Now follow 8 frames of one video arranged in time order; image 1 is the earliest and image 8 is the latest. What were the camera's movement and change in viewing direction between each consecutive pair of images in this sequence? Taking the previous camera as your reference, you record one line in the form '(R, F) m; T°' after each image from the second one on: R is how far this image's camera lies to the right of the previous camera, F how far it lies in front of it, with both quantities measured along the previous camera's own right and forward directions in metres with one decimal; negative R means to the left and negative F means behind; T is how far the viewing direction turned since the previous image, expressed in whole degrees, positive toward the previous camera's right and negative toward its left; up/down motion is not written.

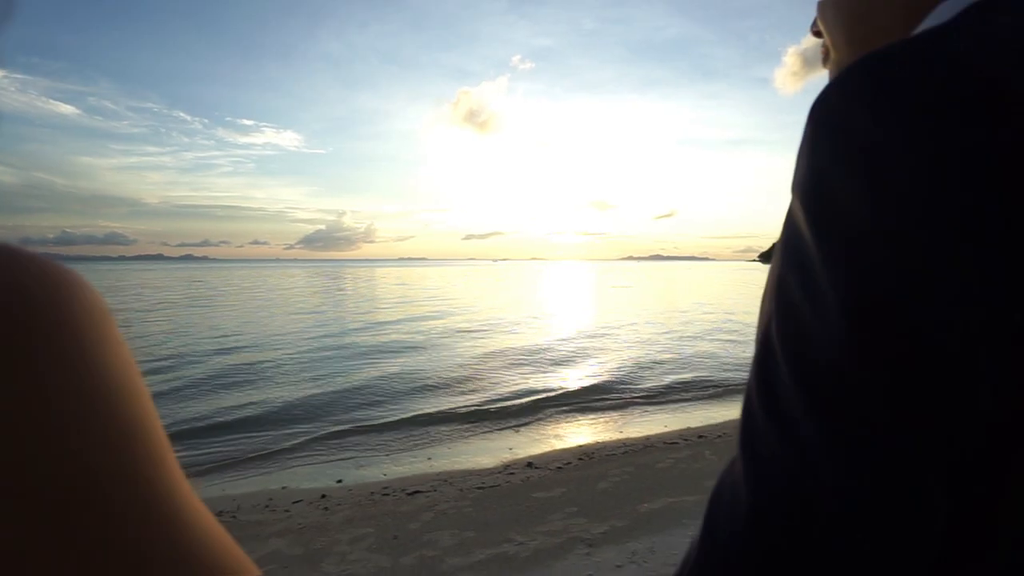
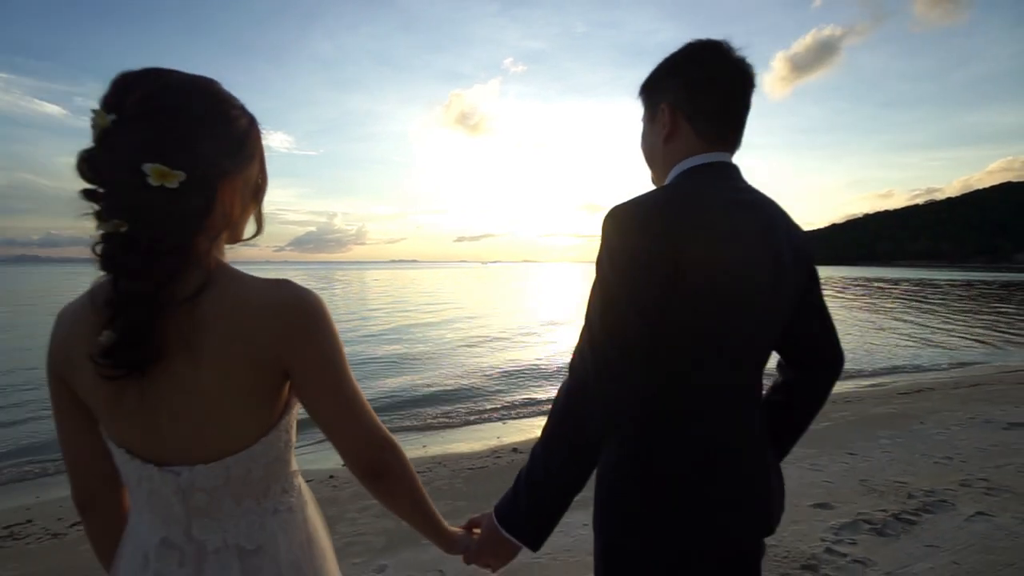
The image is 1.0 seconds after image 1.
(+0.1, -0.8) m; +1°
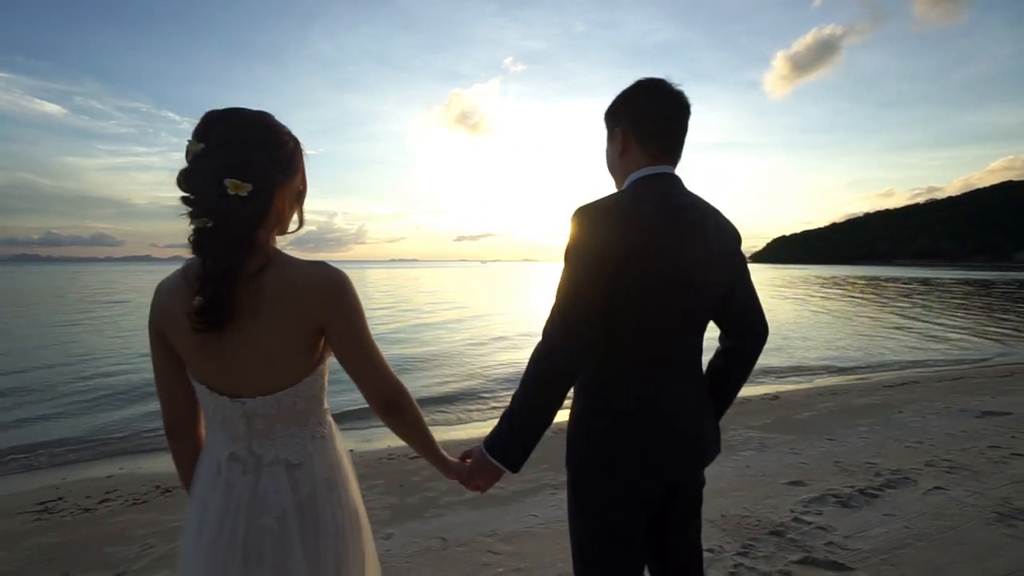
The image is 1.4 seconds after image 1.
(0.0, -0.4) m; 0°
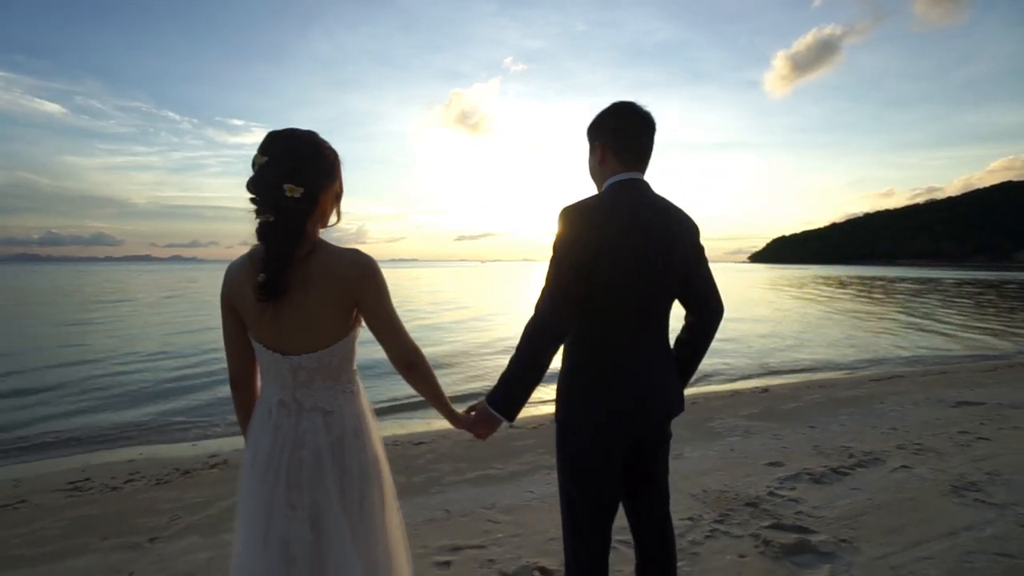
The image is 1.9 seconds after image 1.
(0.0, -0.4) m; 0°
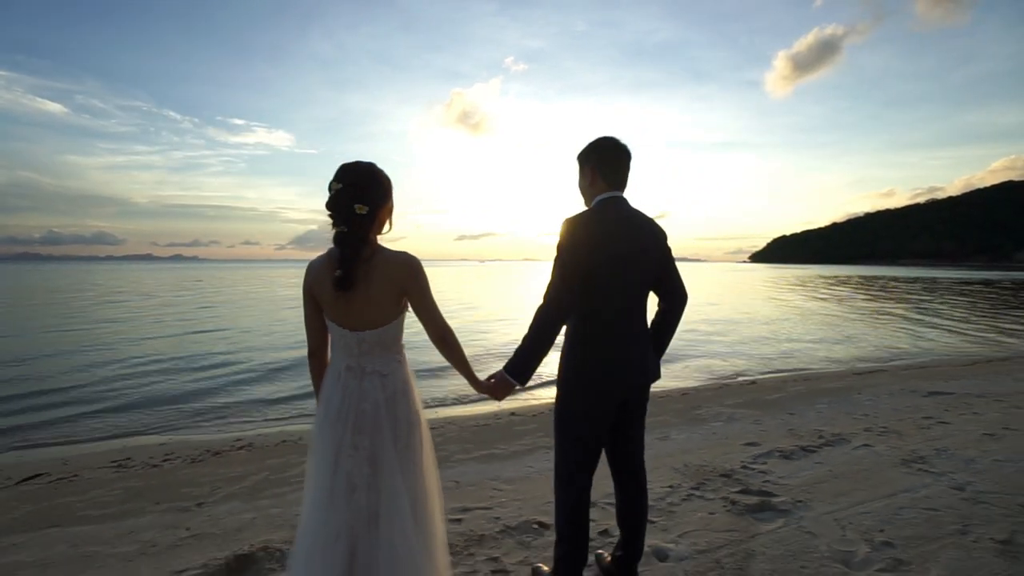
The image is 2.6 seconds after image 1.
(0.0, -0.6) m; 0°
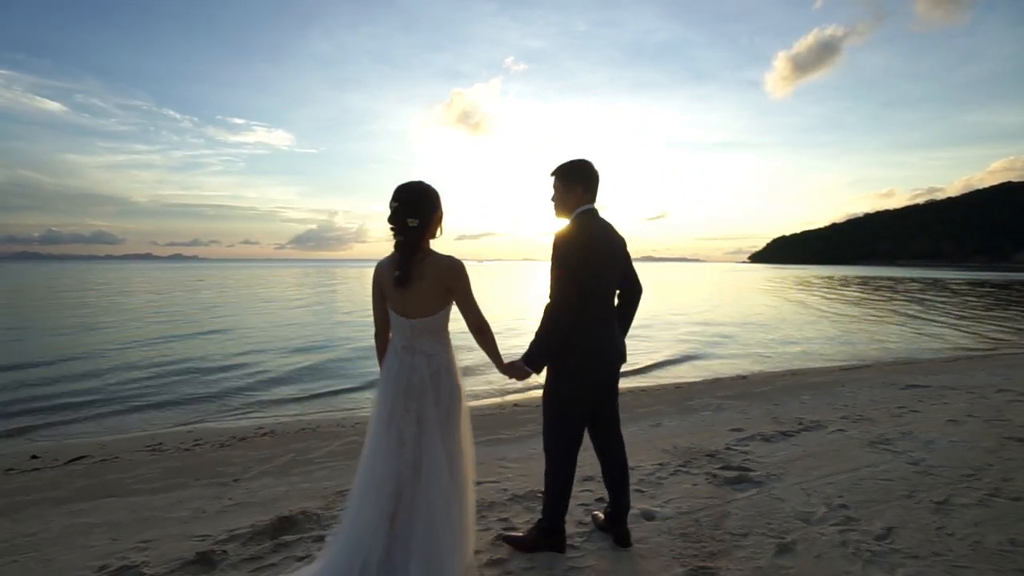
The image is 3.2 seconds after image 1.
(-0.1, -0.6) m; 0°
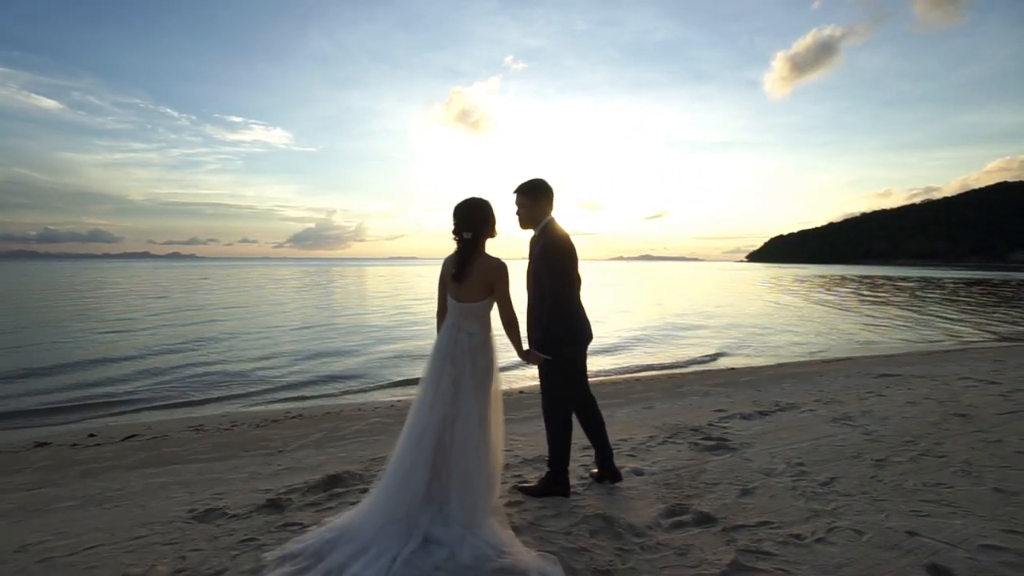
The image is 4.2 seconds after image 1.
(-0.1, -0.8) m; 0°
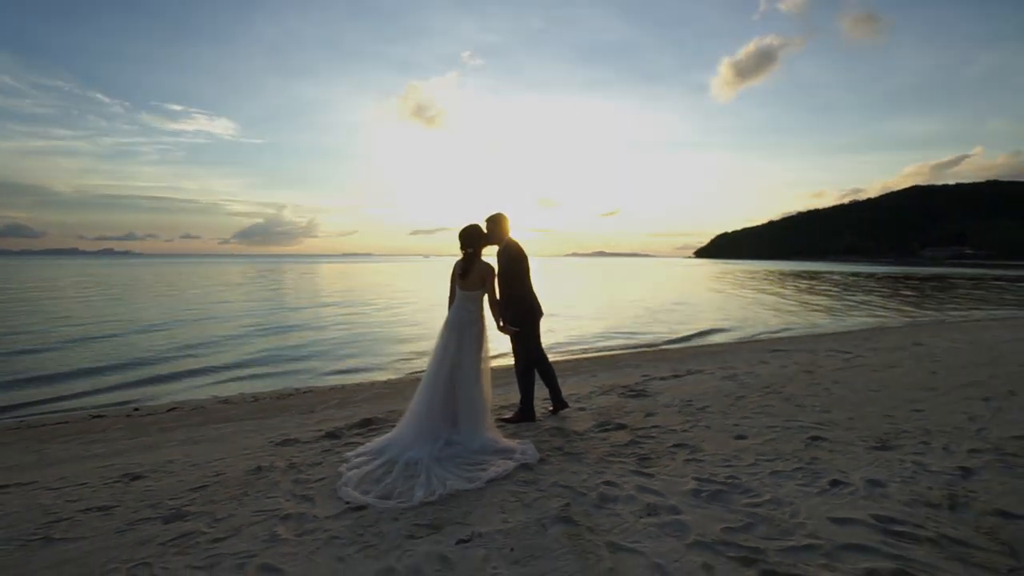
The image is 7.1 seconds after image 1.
(-0.3, -2.1) m; +4°
